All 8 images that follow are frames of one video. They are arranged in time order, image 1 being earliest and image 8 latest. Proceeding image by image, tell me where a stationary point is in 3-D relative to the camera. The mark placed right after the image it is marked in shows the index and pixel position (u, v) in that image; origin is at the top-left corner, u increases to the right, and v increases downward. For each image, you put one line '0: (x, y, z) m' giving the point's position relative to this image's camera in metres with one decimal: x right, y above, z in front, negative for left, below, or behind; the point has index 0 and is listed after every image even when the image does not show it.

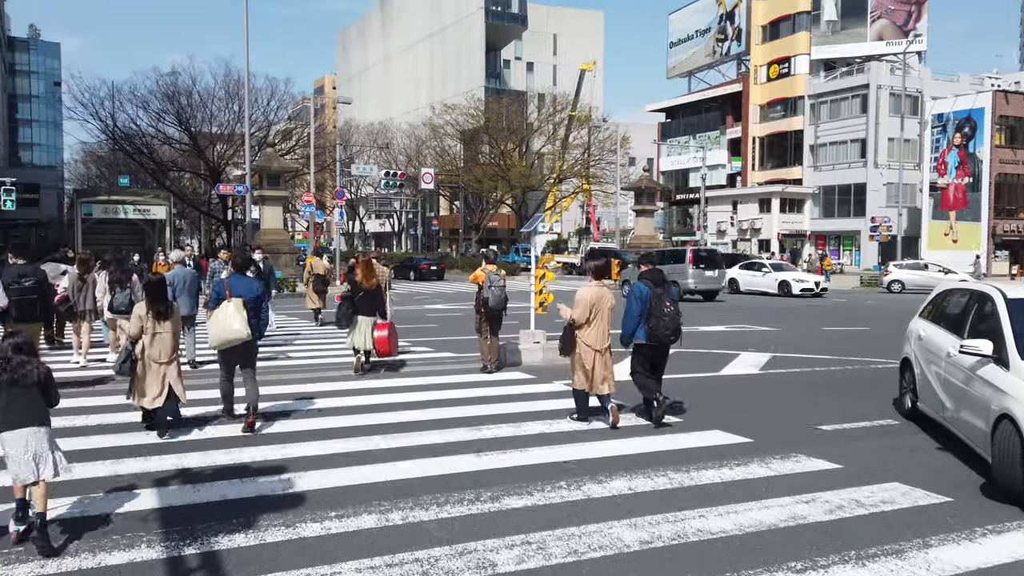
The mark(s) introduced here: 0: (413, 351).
0: (-1.8, -1.1, +13.7) m
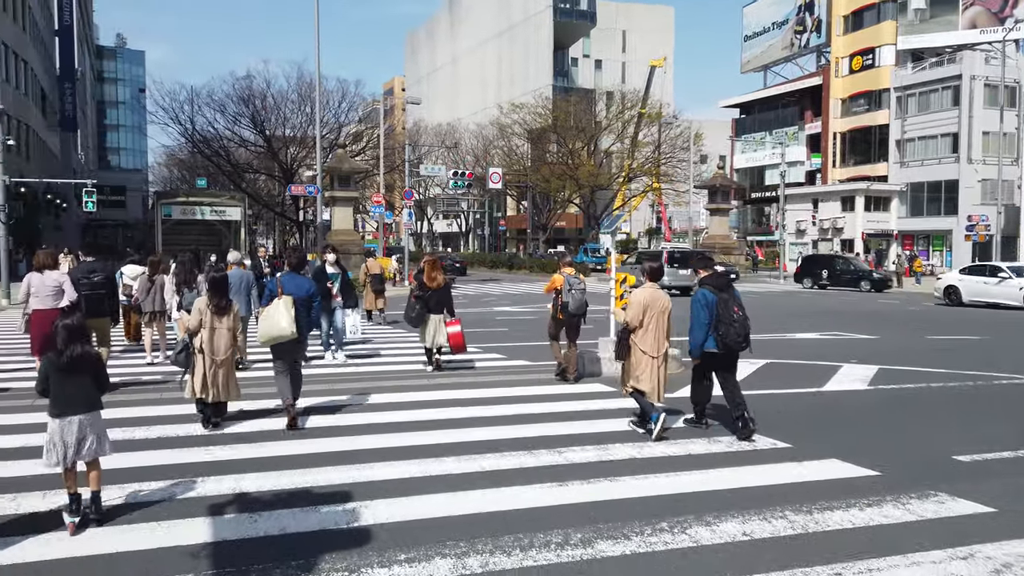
0: (-0.5, -1.2, +13.1) m
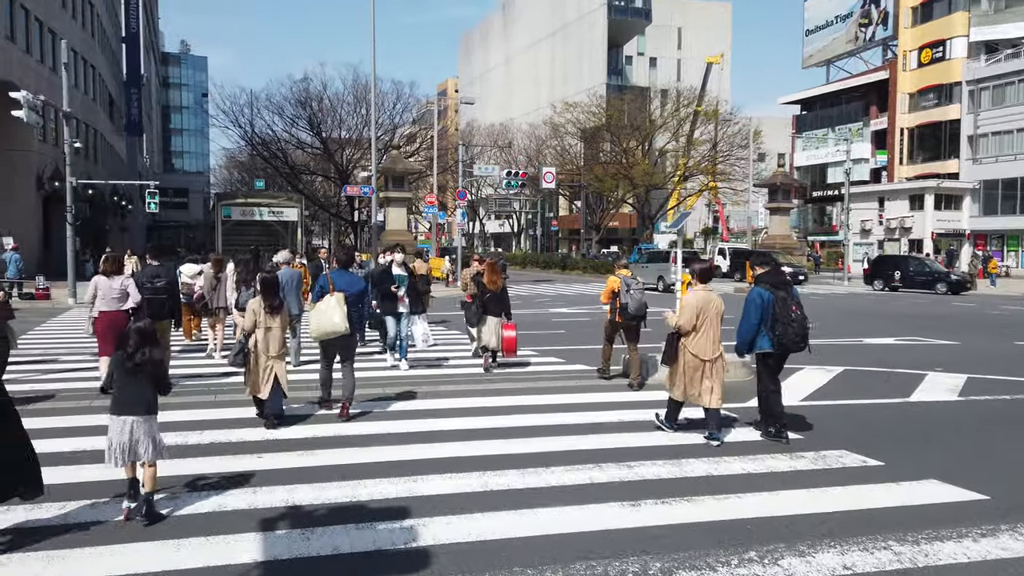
0: (+0.5, -1.2, +12.7) m
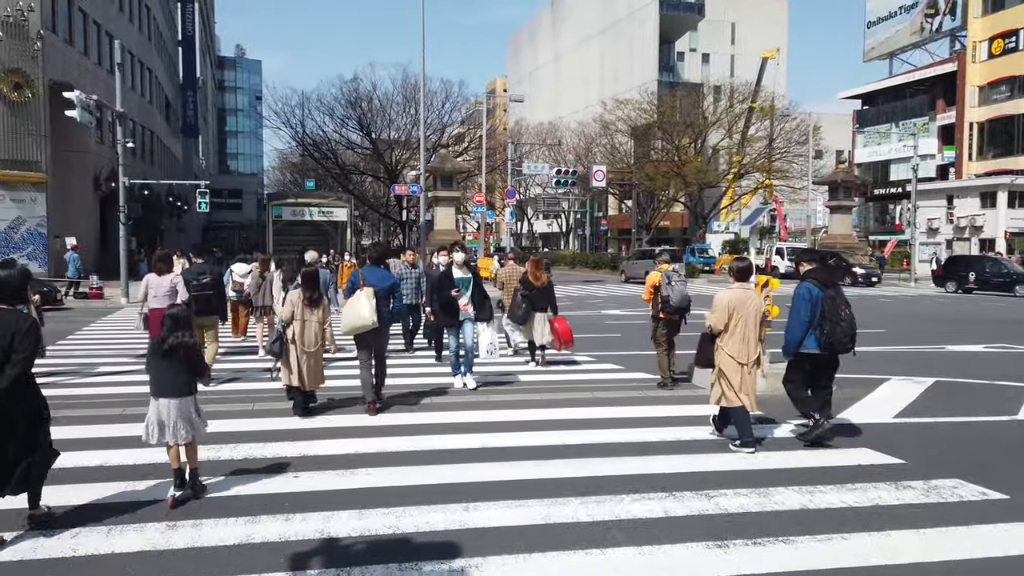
0: (+1.3, -1.2, +12.0) m
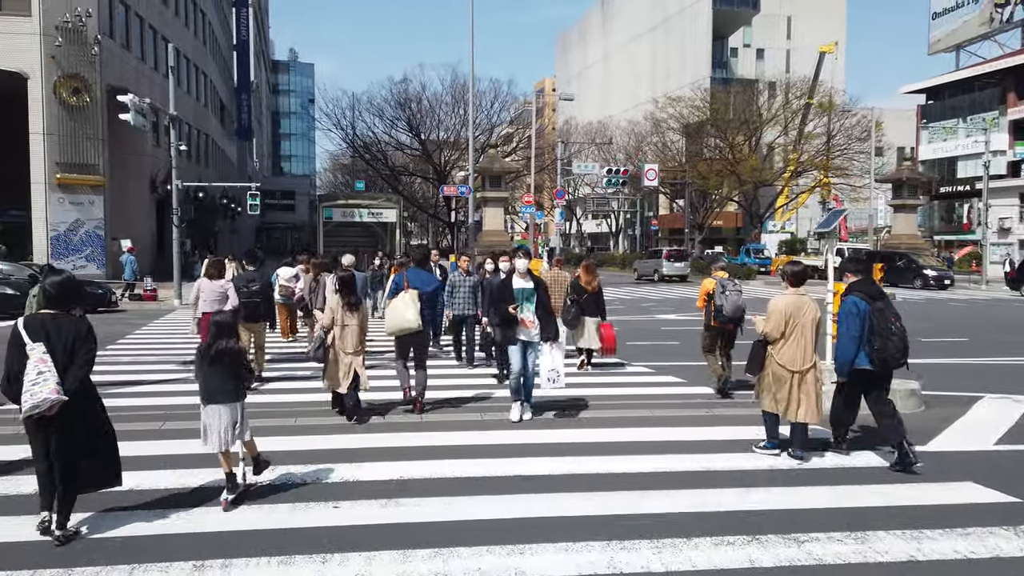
0: (+2.1, -1.3, +11.3) m
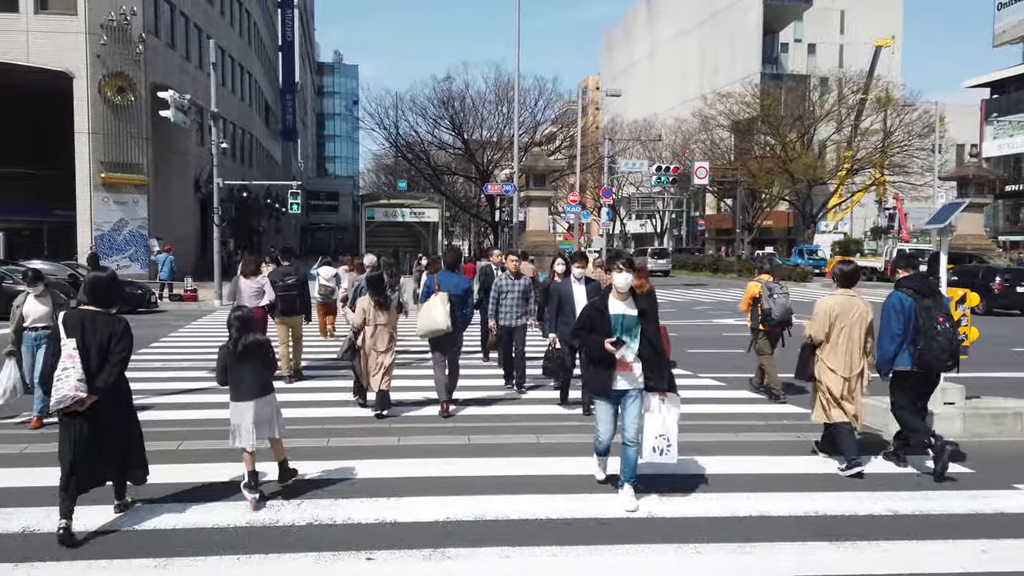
0: (+2.9, -1.4, +10.3) m
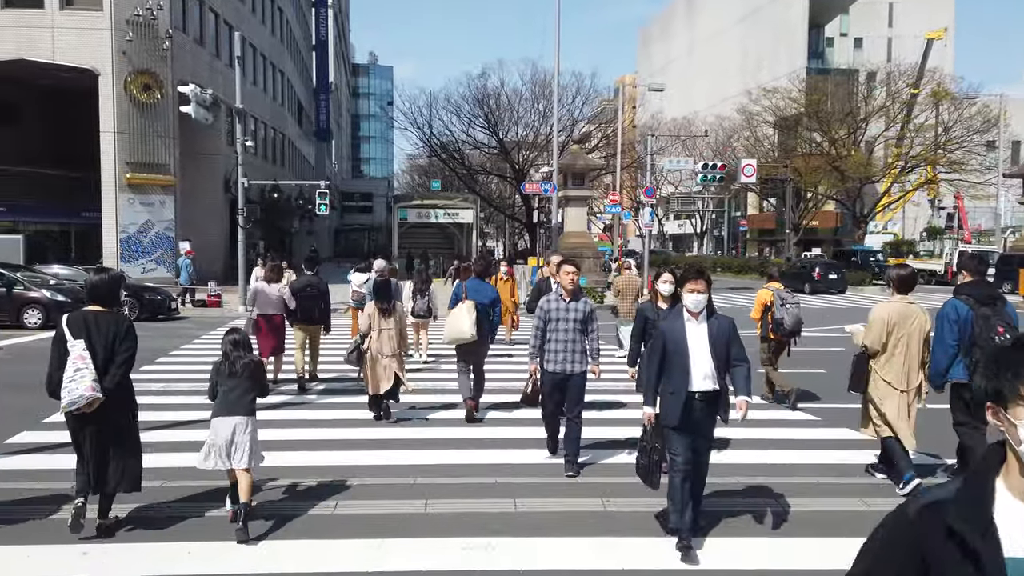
0: (+3.4, -1.5, +8.7) m
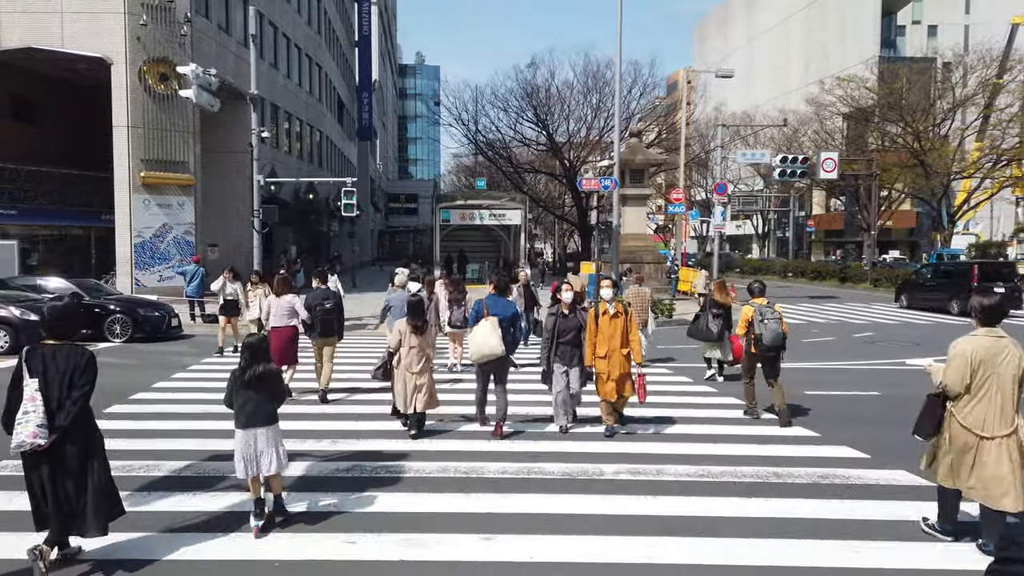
0: (+4.0, -1.8, +5.4) m
